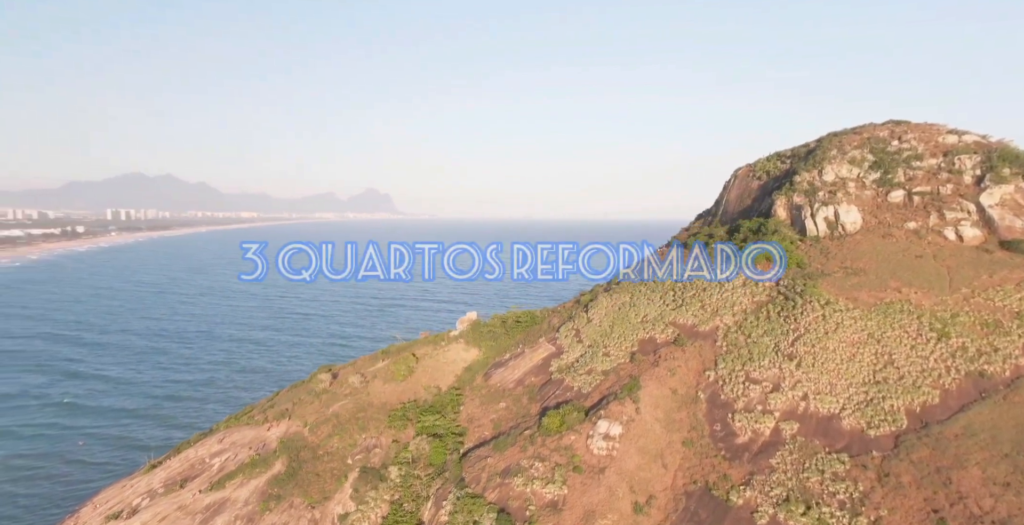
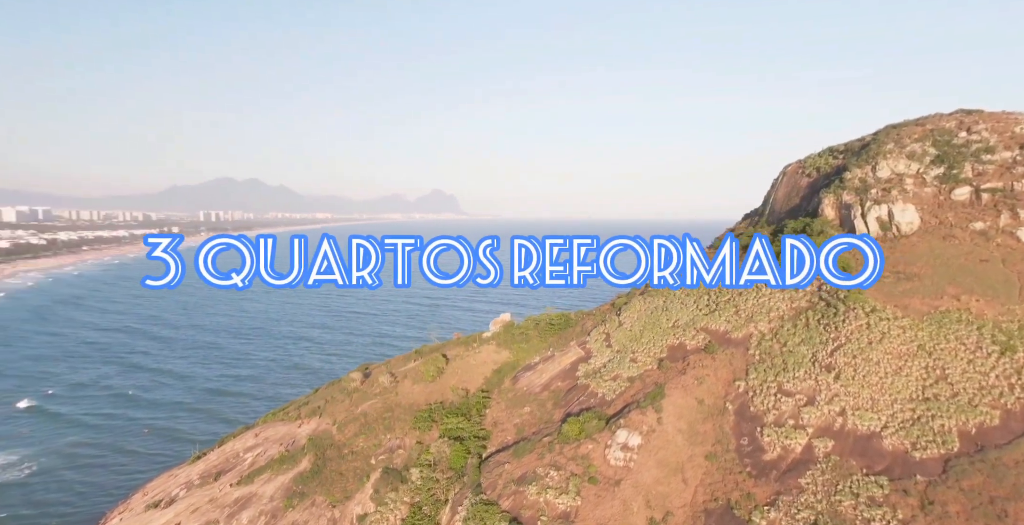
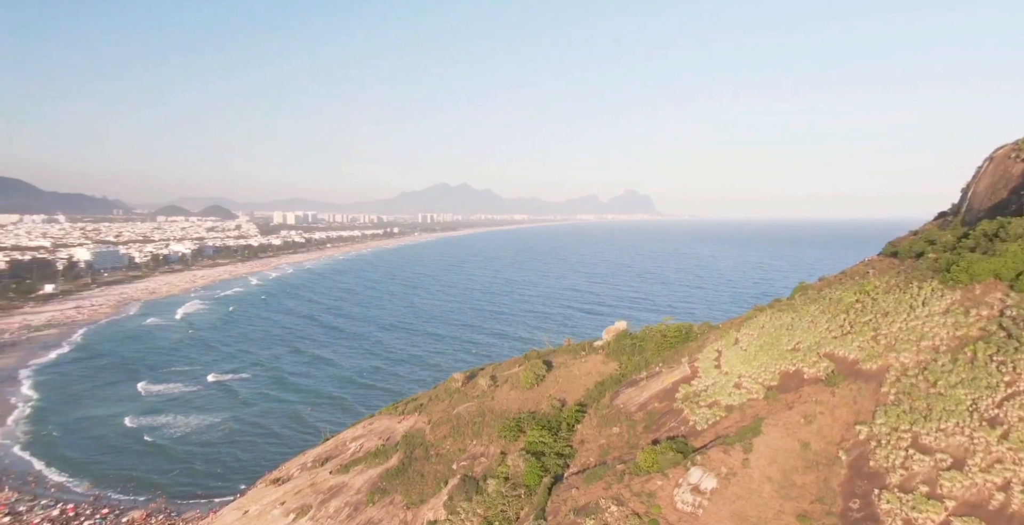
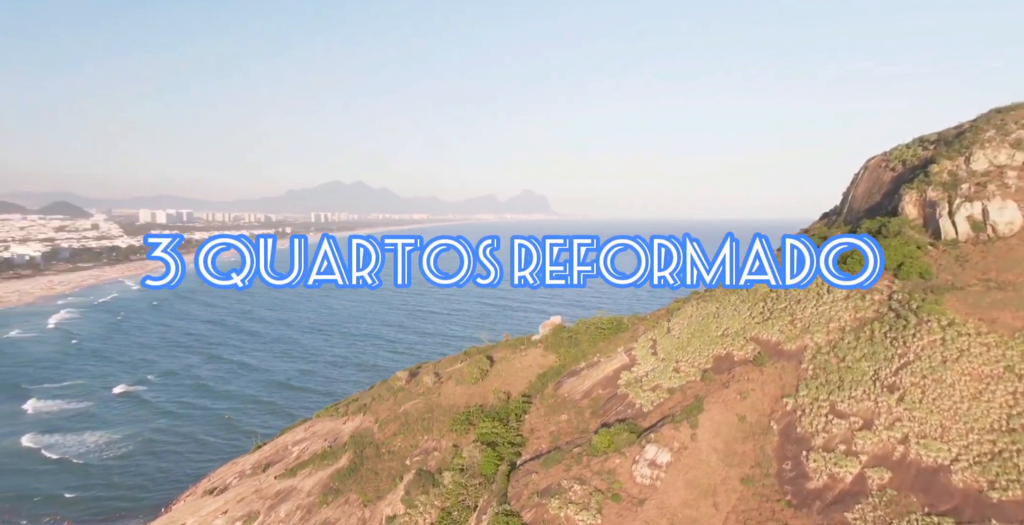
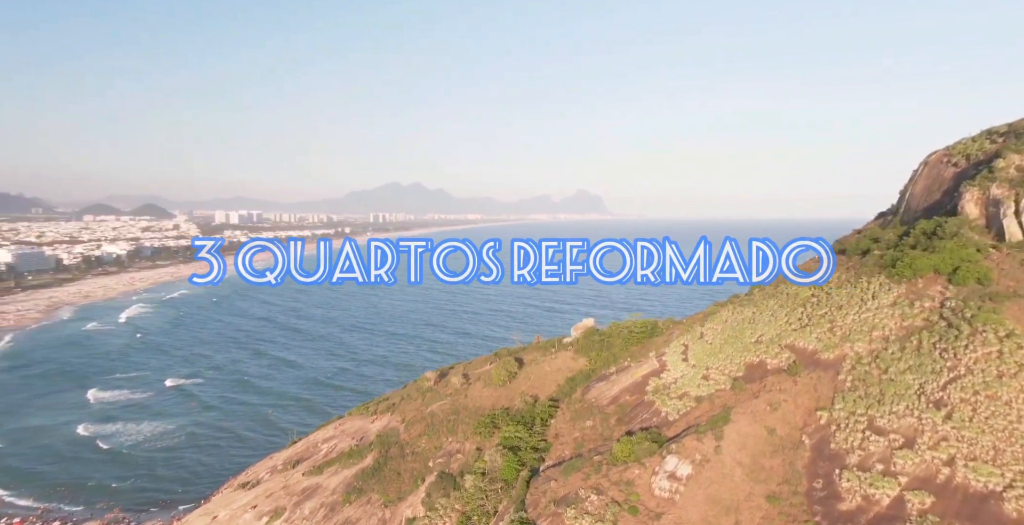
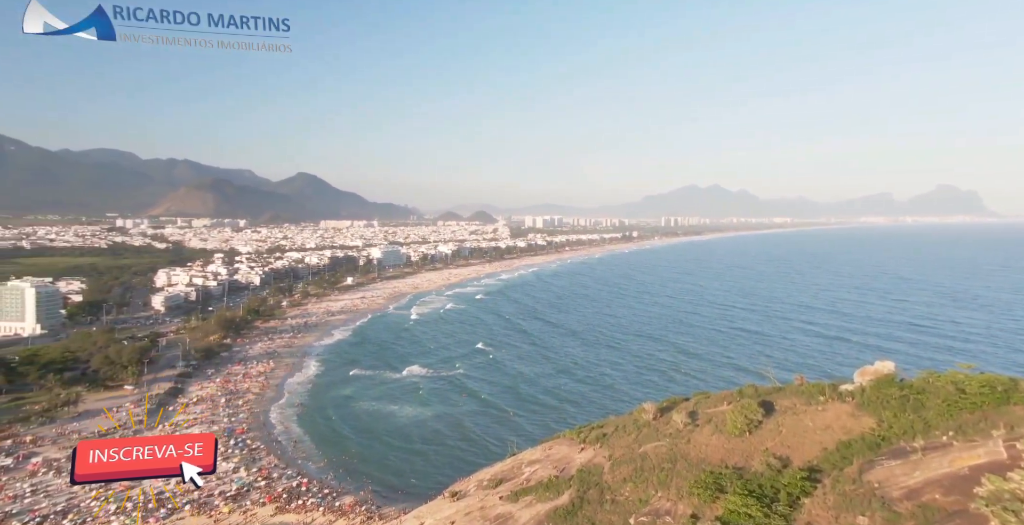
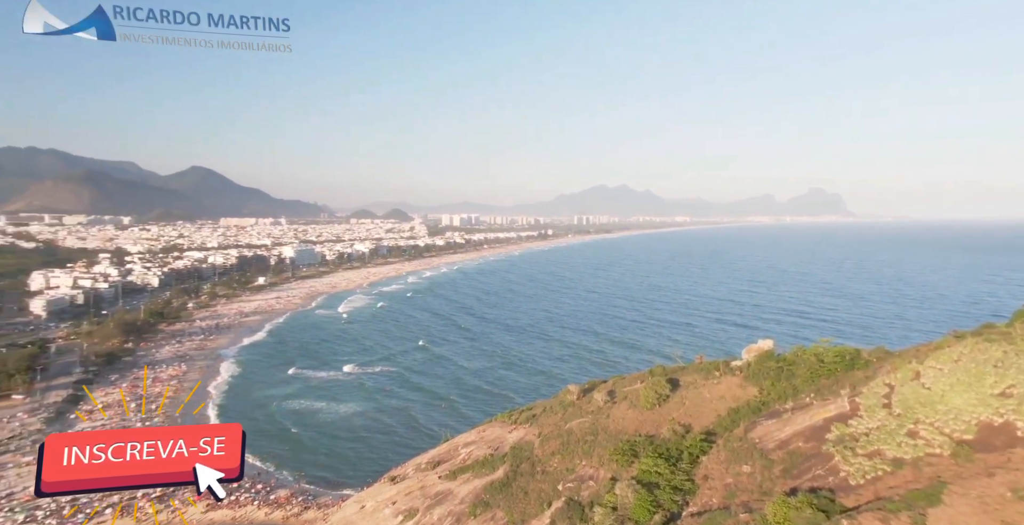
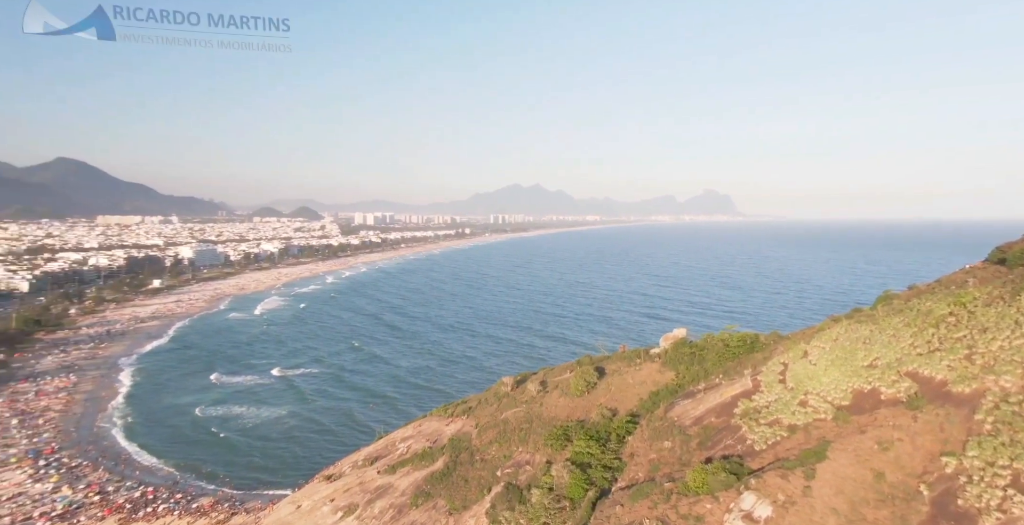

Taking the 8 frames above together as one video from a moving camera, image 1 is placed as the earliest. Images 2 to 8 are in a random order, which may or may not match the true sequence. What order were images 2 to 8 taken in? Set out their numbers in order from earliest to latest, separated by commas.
2, 4, 5, 3, 8, 7, 6
